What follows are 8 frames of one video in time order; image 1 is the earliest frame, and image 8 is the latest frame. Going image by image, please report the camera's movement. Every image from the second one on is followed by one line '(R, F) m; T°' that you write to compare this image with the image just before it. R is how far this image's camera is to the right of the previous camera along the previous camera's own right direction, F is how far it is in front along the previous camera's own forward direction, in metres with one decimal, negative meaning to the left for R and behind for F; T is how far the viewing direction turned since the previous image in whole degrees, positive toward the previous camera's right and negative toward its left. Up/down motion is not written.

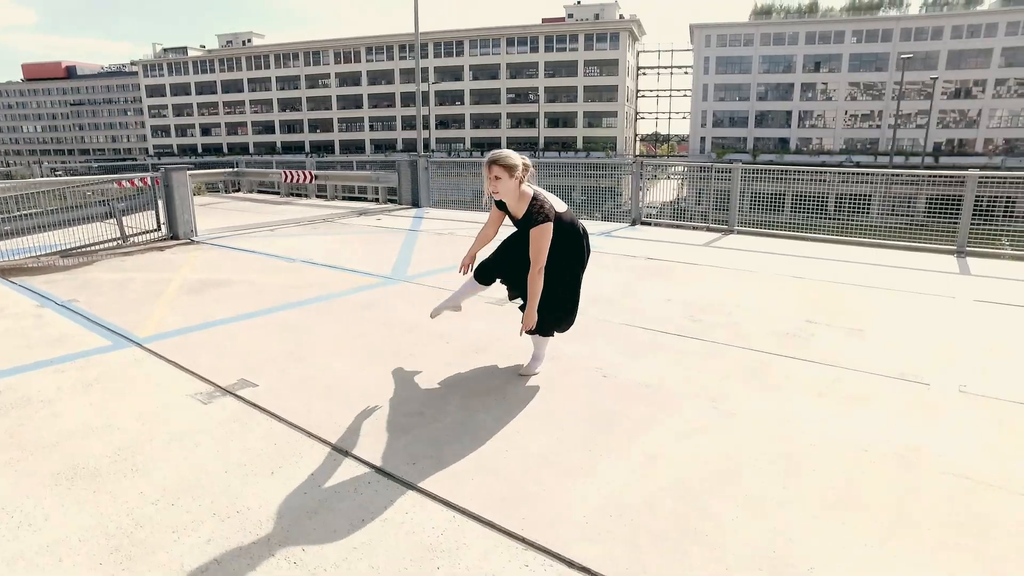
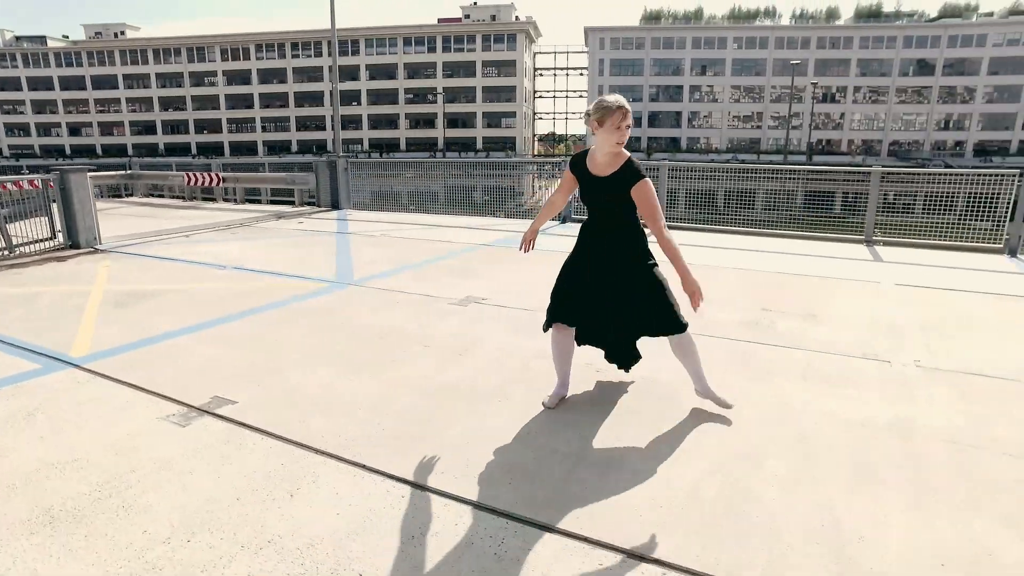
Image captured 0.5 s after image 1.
(-0.5, +0.1) m; +9°
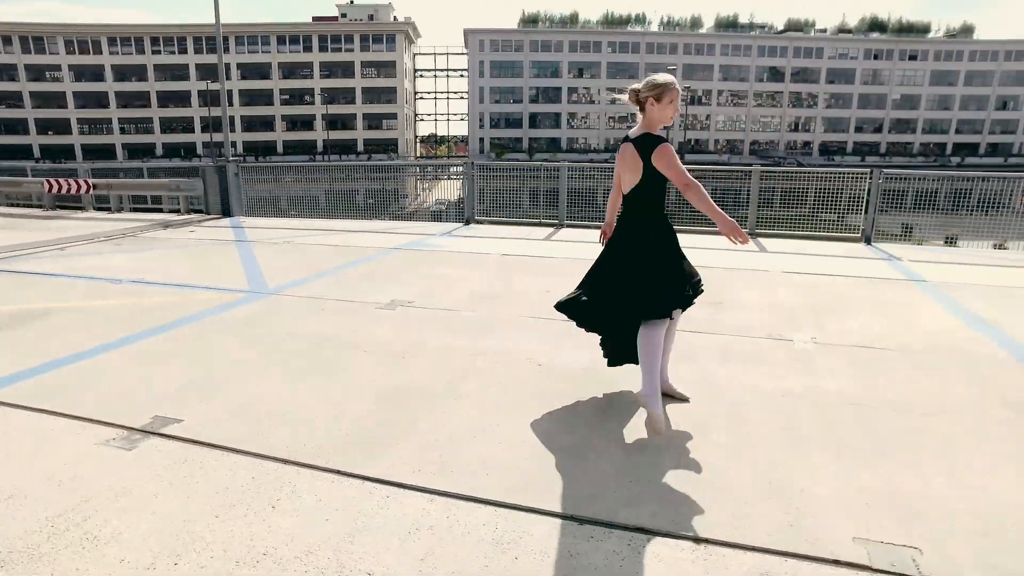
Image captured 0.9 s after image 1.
(-0.3, -0.1) m; +10°
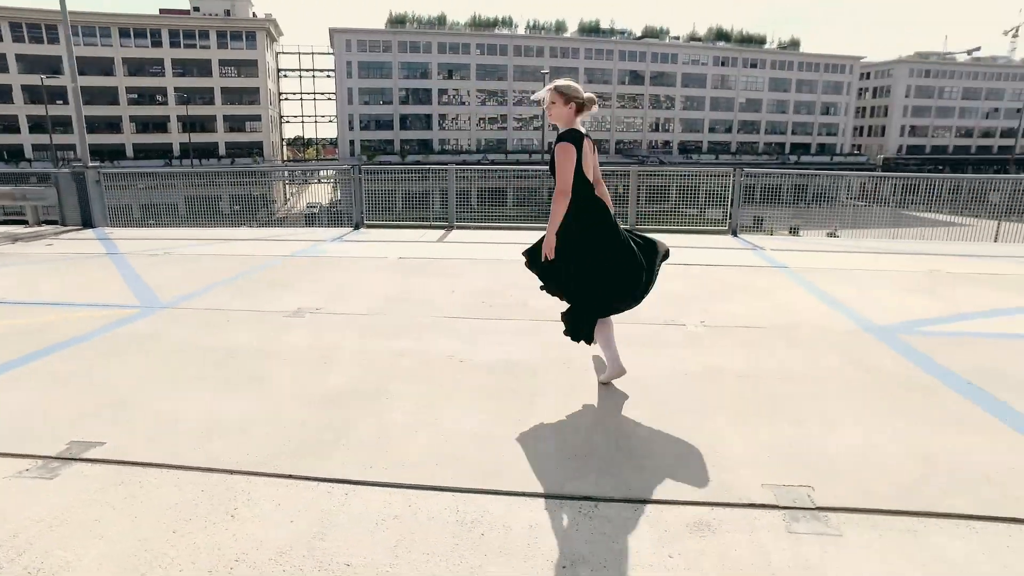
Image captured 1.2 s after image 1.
(-0.3, -0.2) m; +11°
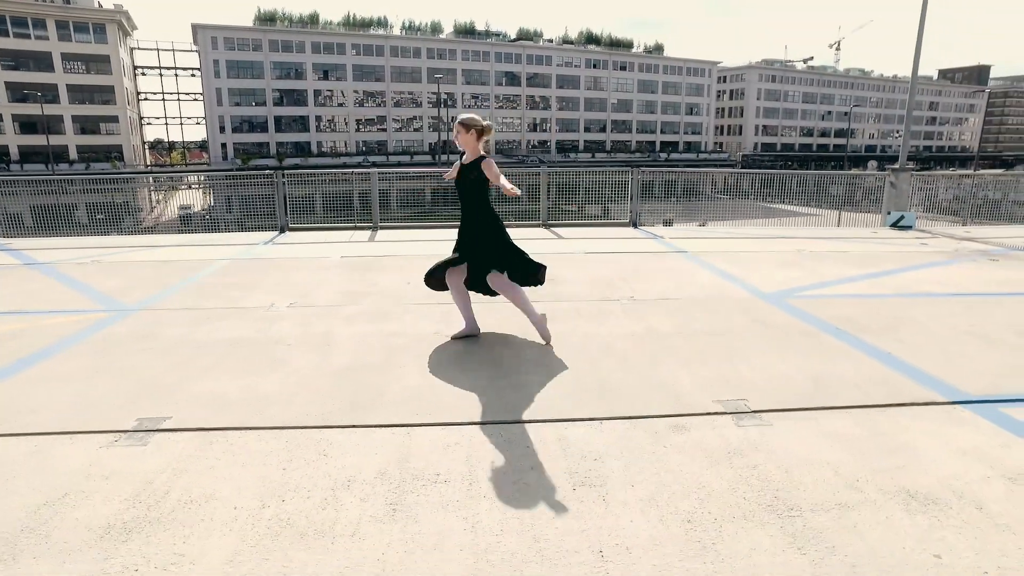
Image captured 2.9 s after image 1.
(-0.7, -0.7) m; +10°
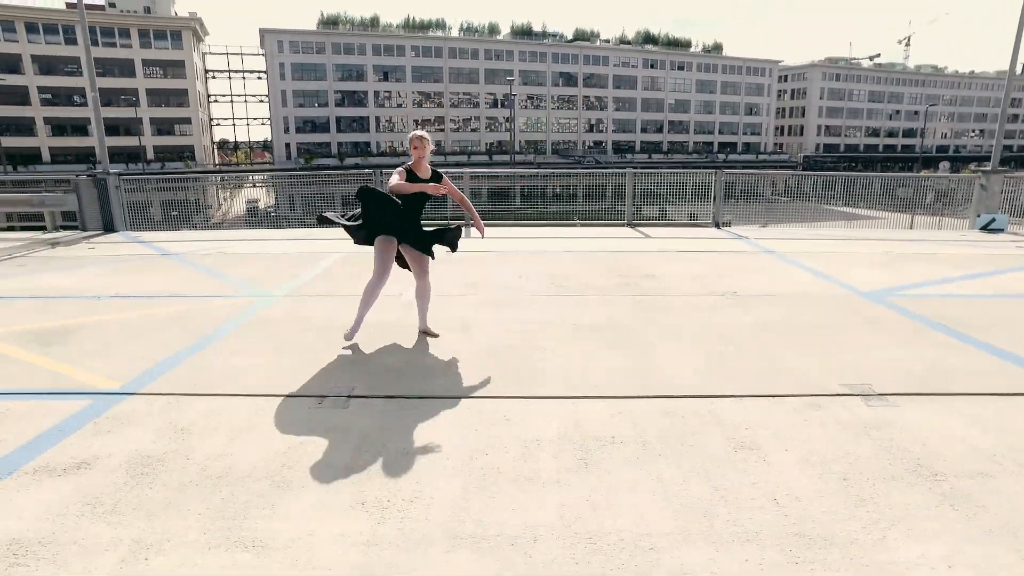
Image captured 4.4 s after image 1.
(-0.6, -0.5) m; -4°
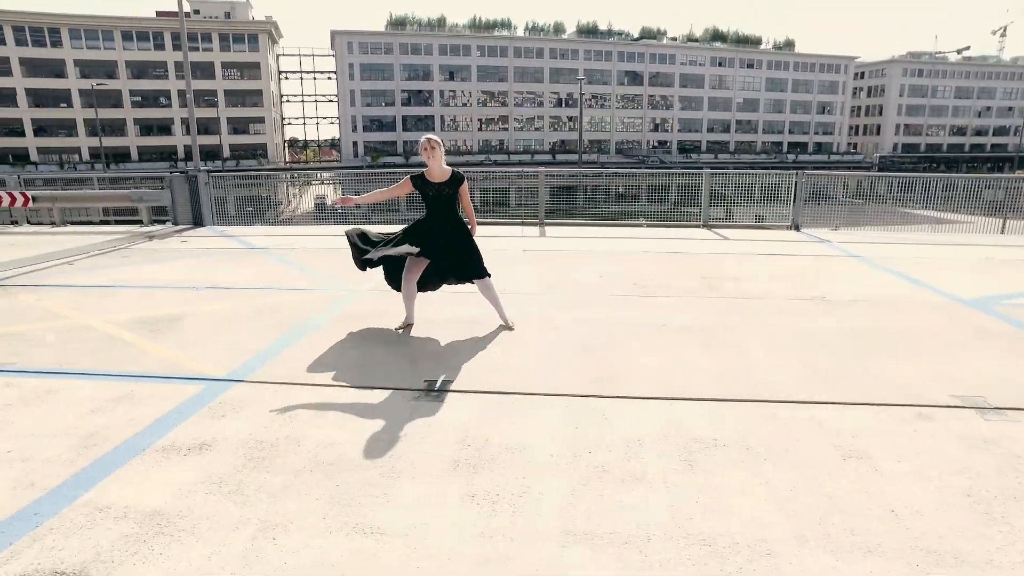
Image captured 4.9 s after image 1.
(-0.2, 0.0) m; -5°
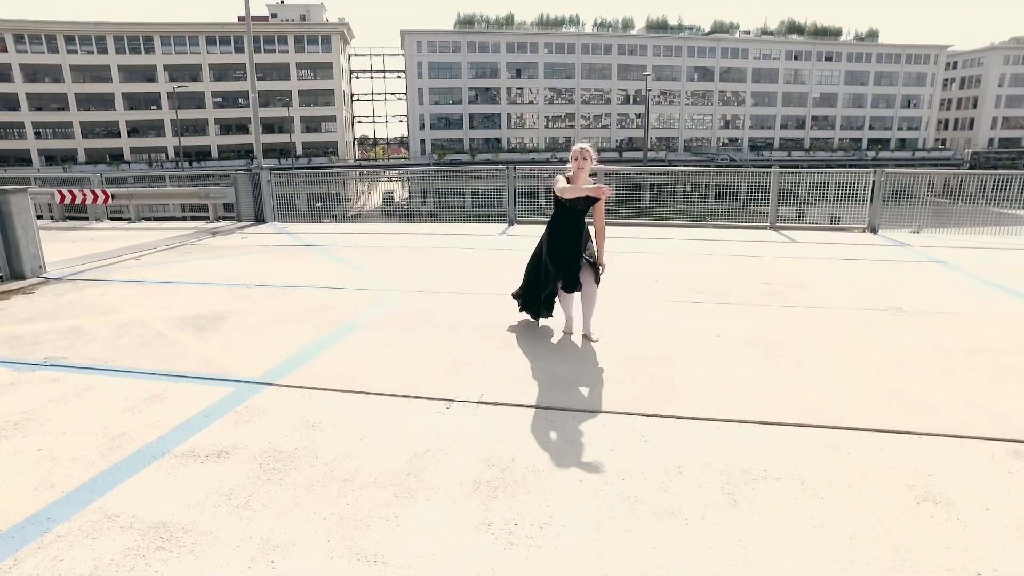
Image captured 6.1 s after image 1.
(+0.2, +0.2) m; -6°
